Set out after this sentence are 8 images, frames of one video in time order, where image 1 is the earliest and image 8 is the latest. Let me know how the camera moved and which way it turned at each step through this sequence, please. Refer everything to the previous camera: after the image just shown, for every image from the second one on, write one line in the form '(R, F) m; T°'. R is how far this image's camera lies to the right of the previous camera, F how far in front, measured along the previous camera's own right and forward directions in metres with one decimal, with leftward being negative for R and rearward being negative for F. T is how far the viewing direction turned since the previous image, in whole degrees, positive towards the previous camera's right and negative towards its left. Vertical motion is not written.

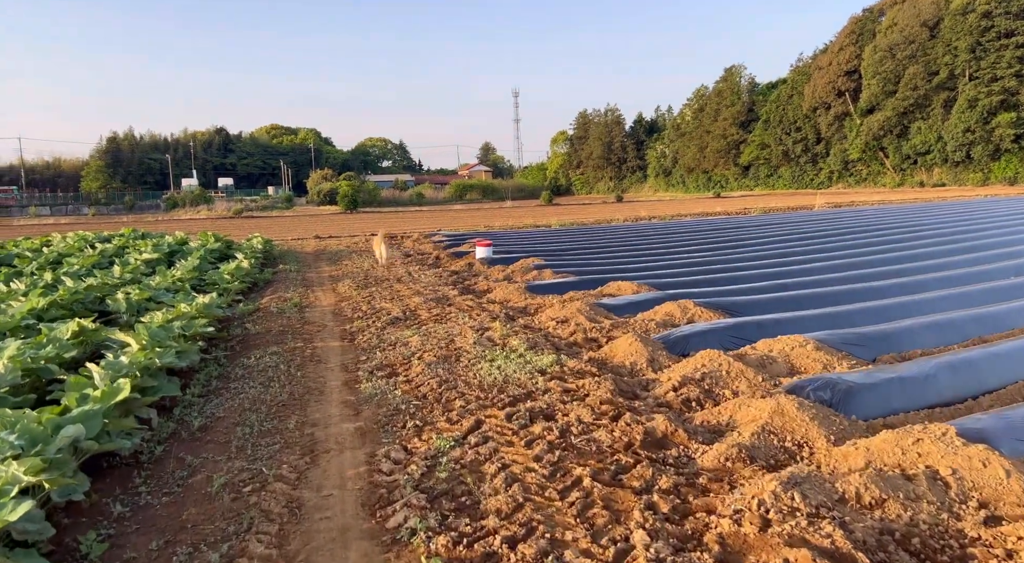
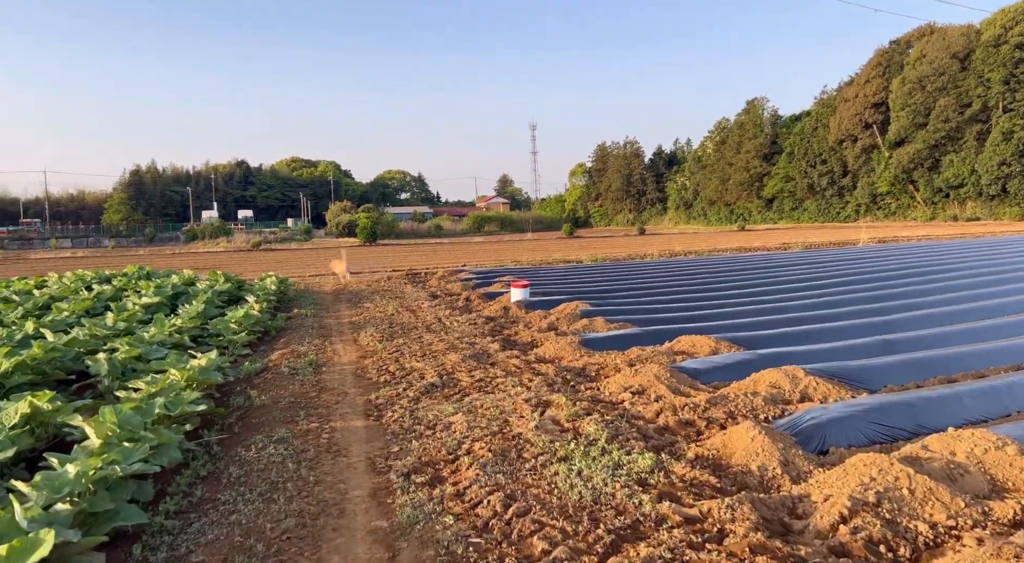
(-0.3, +1.1) m; -1°
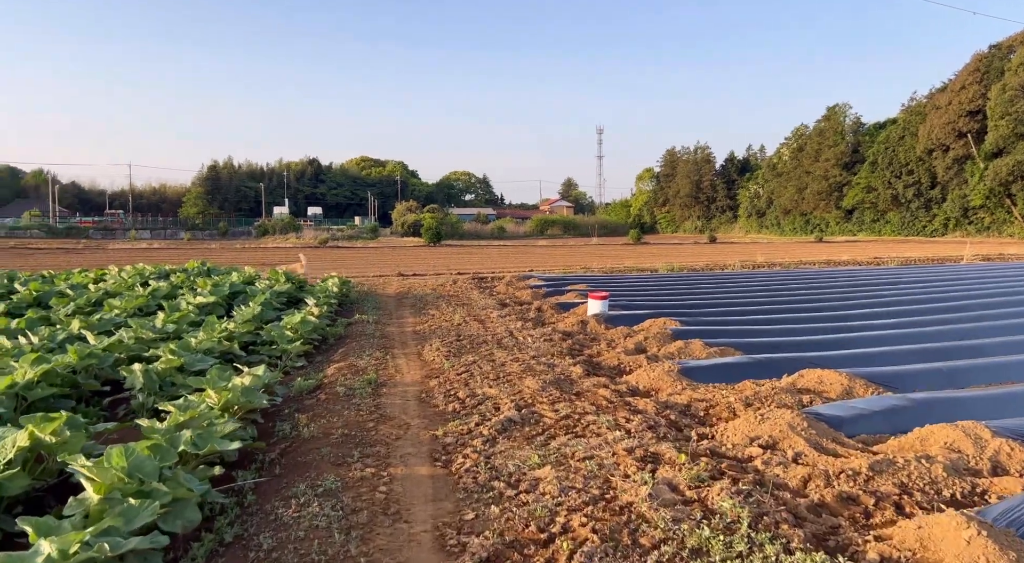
(-0.2, +0.9) m; -5°
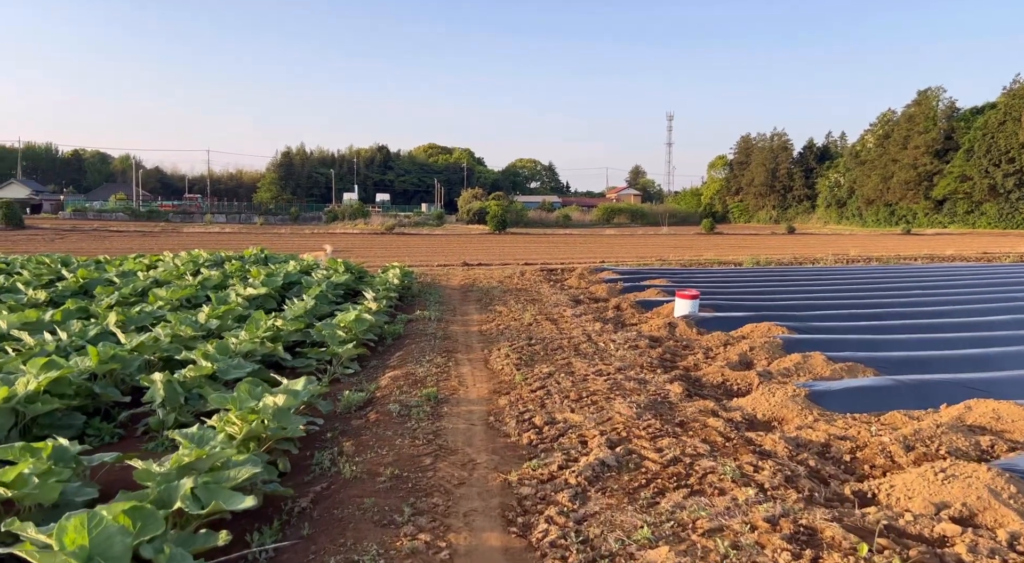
(-0.2, +0.9) m; -5°
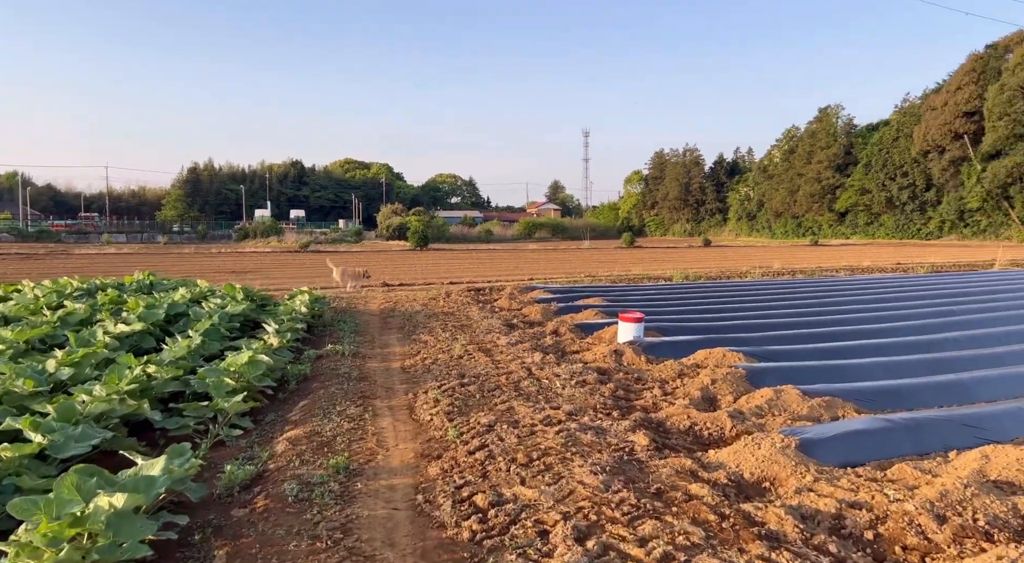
(0.0, +0.9) m; +6°
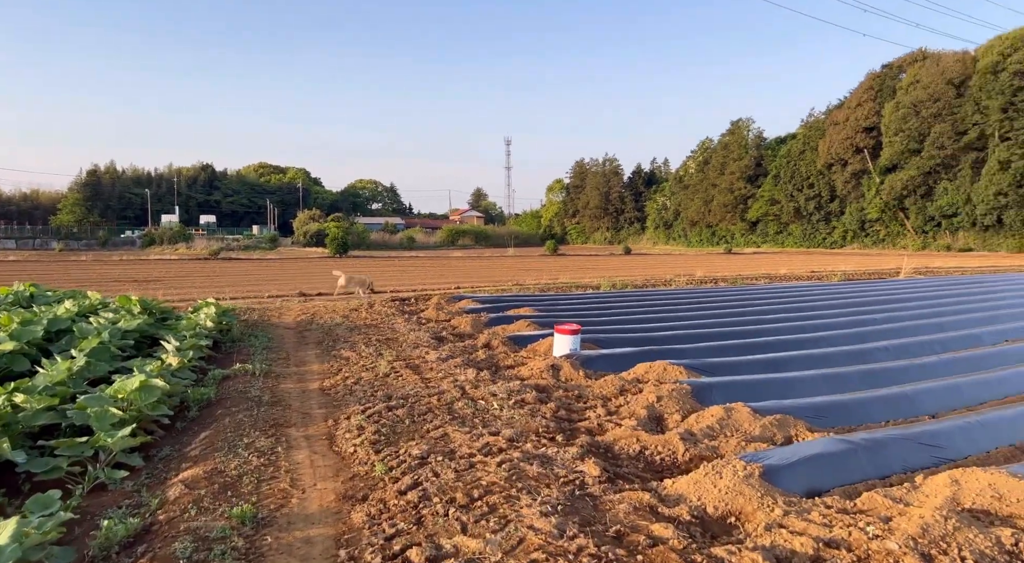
(-0.1, +0.4) m; +6°
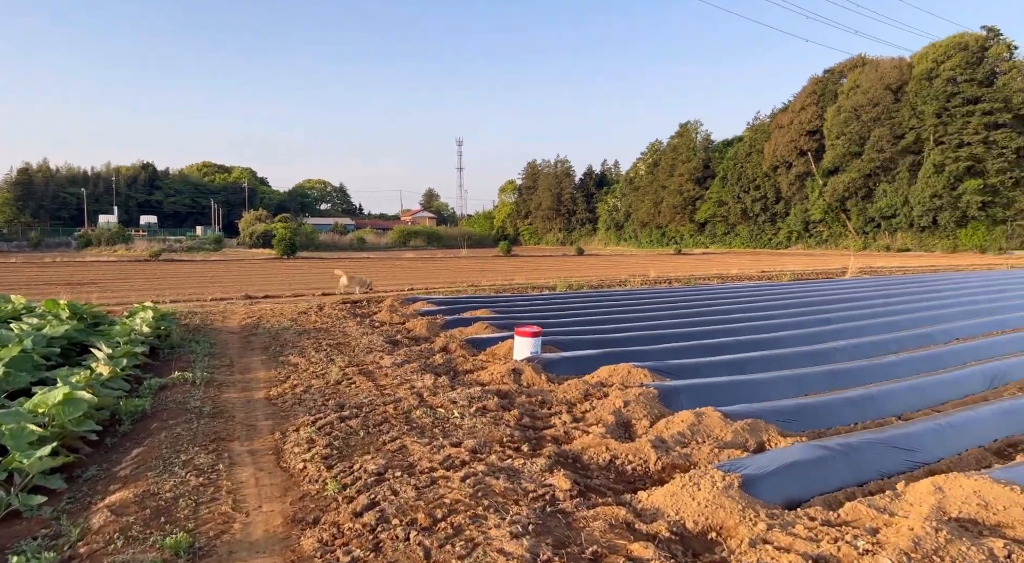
(-0.1, +0.3) m; +4°
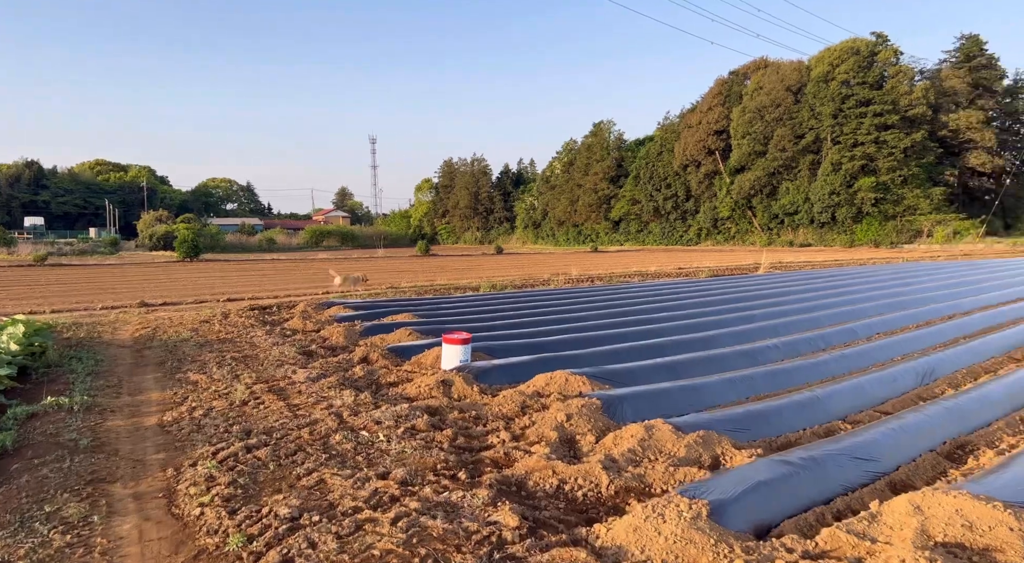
(-0.1, +0.5) m; +7°
